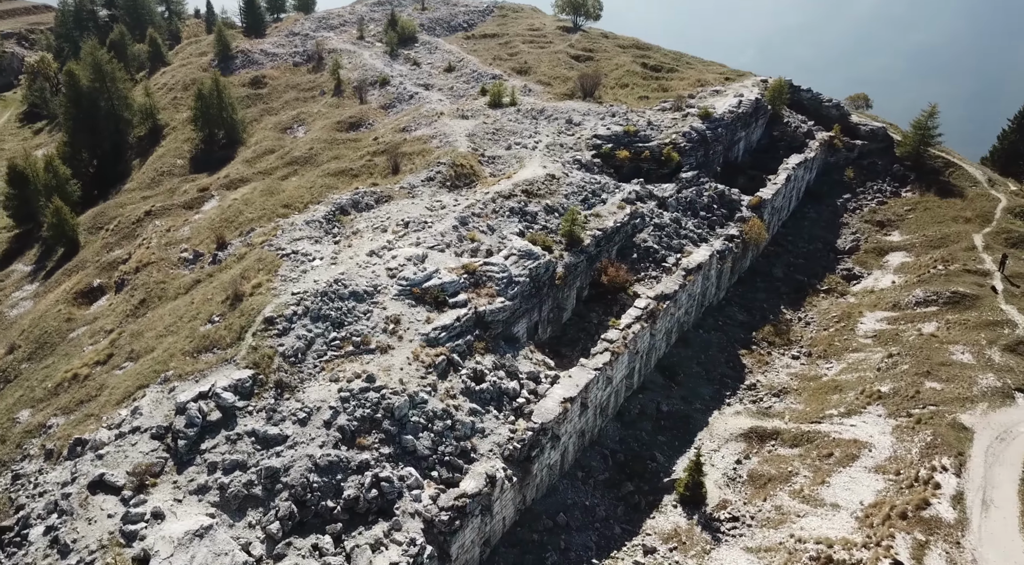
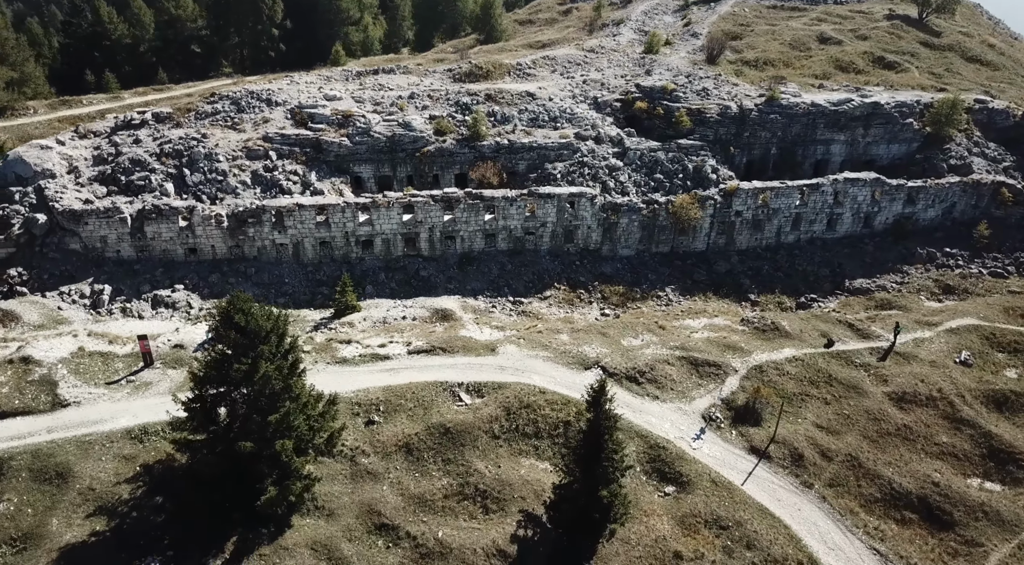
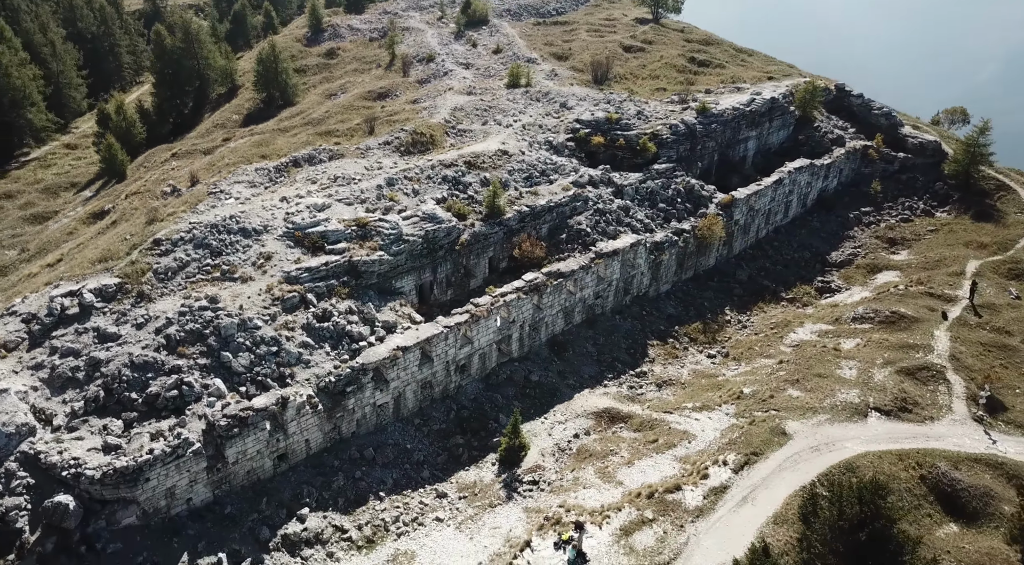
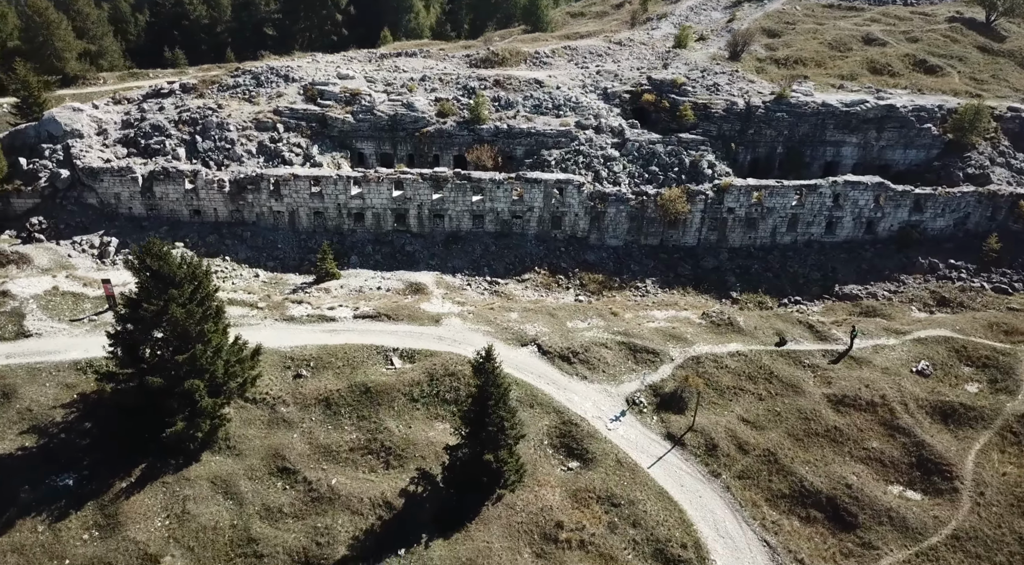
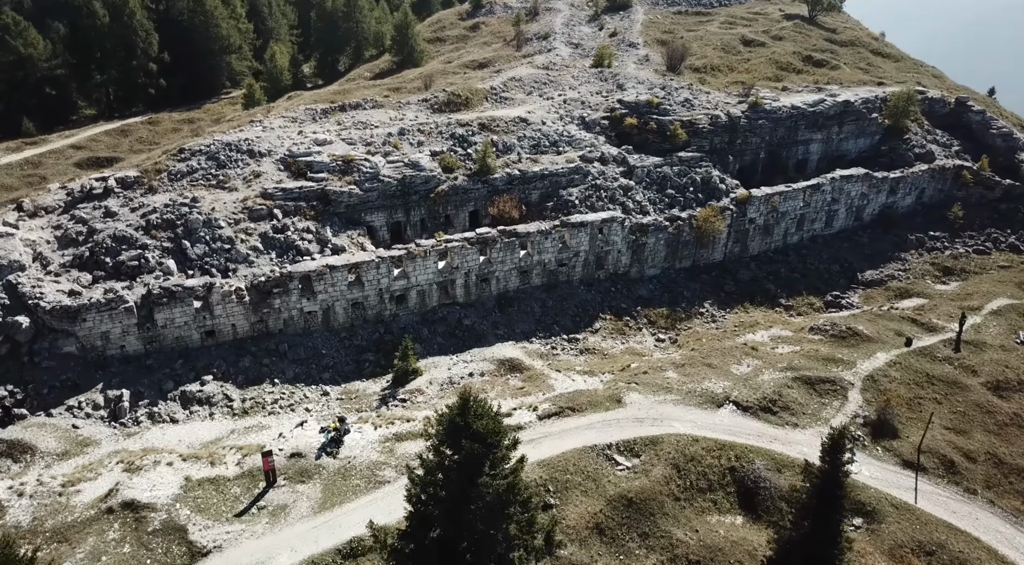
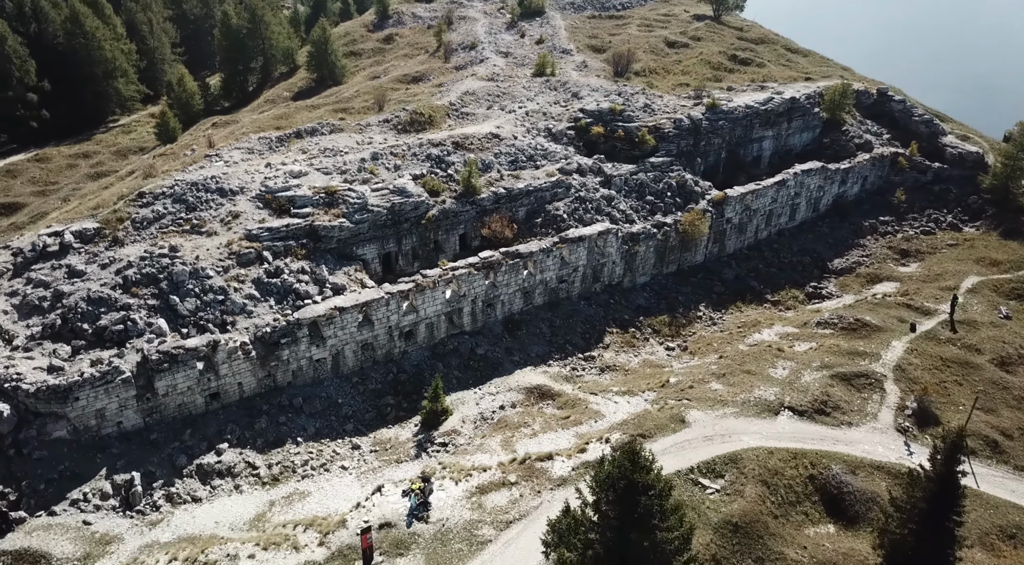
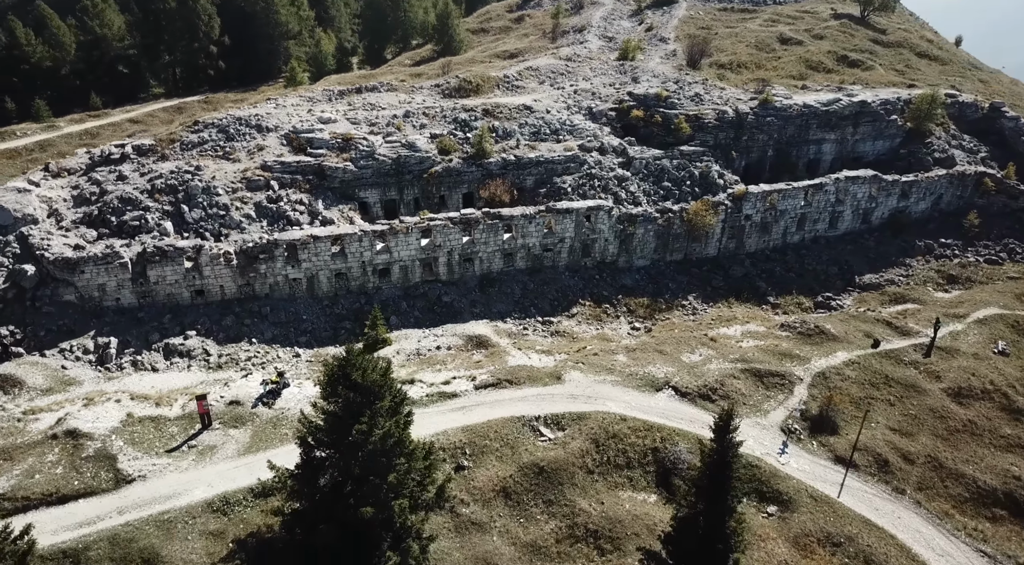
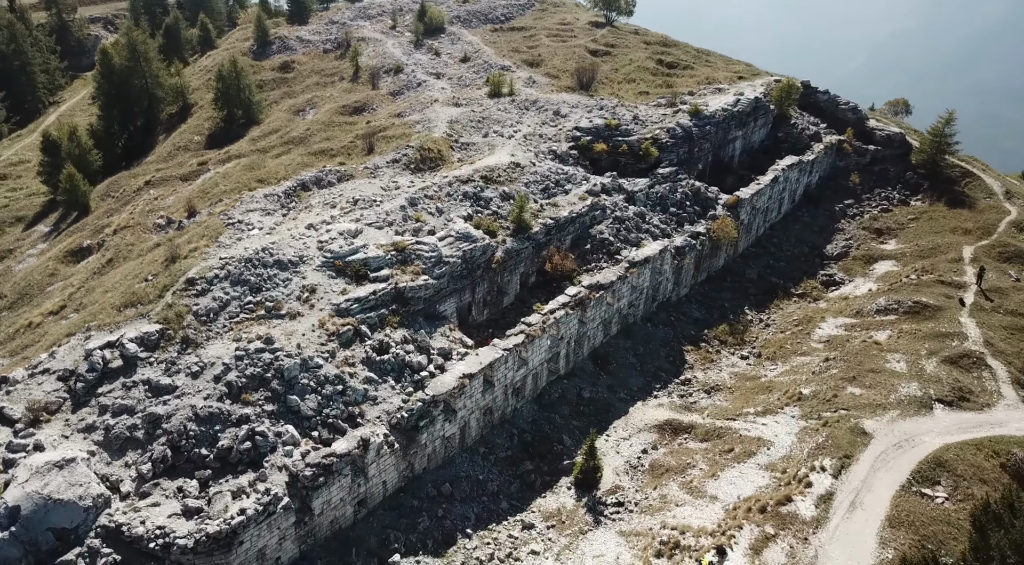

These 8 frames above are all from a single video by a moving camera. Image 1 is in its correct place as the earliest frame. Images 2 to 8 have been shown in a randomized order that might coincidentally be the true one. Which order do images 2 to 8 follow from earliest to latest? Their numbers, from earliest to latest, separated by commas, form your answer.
8, 3, 6, 5, 7, 2, 4
